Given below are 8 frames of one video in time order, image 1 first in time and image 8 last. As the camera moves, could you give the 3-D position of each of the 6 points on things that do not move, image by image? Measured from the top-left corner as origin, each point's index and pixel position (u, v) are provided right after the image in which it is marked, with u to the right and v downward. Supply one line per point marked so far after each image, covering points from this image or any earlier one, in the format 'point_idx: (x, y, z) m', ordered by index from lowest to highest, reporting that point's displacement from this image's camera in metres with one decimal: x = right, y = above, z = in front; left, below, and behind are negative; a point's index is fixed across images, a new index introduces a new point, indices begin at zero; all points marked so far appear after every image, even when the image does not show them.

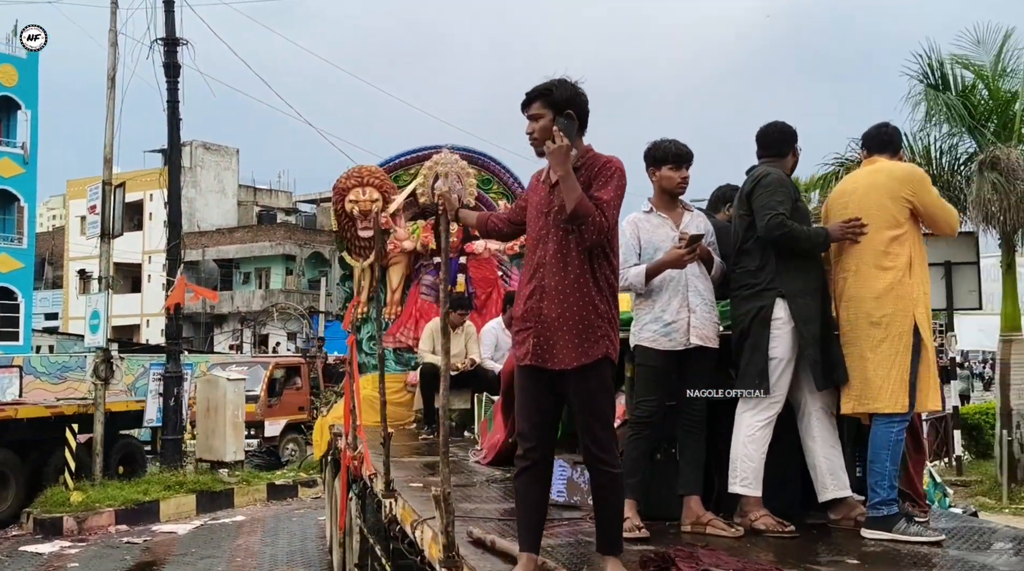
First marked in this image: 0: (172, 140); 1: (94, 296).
0: (-5.6, +2.3, +15.5) m
1: (-5.8, -0.1, +13.1) m
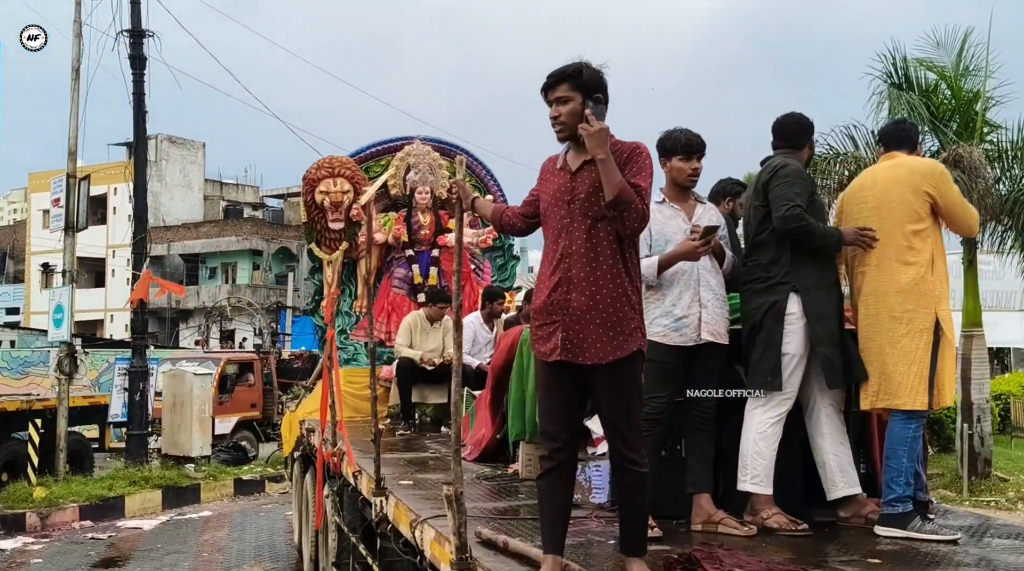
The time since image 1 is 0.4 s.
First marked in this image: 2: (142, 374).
0: (-6.0, +2.4, +15.2) m
1: (-6.1, 0.0, +12.9) m
2: (-5.3, -1.2, +13.4) m
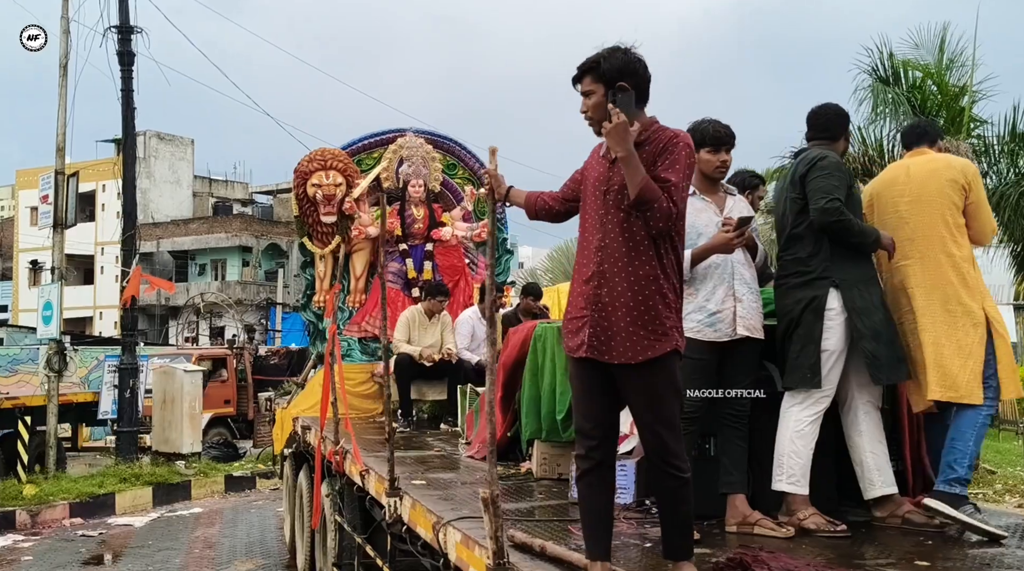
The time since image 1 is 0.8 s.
0: (-6.1, +2.4, +15.1) m
1: (-6.2, 0.0, +12.7) m
2: (-5.3, -1.2, +13.3) m
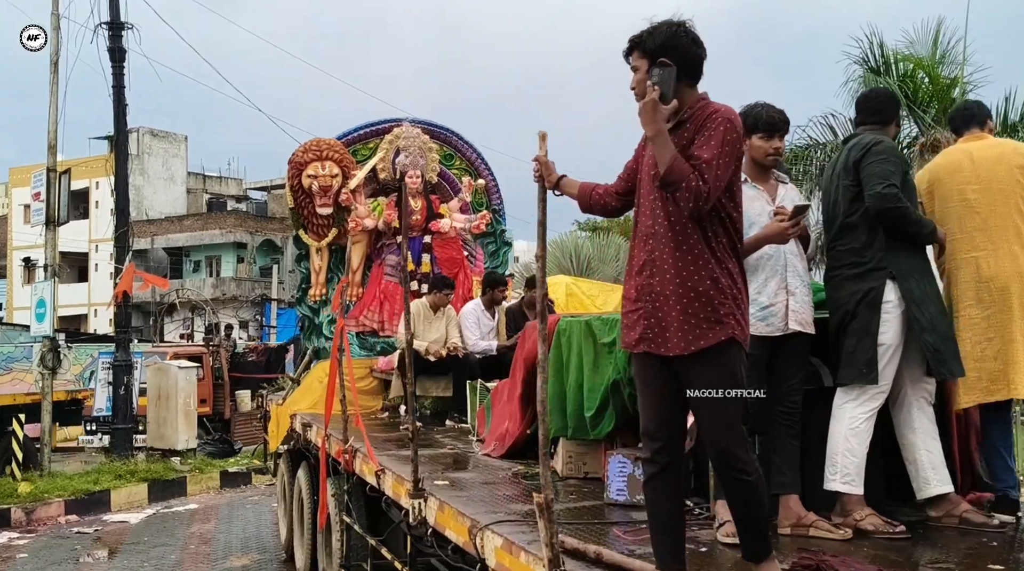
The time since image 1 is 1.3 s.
0: (-6.1, +2.5, +14.9) m
1: (-6.2, 0.0, +12.6) m
2: (-5.3, -1.1, +13.2) m
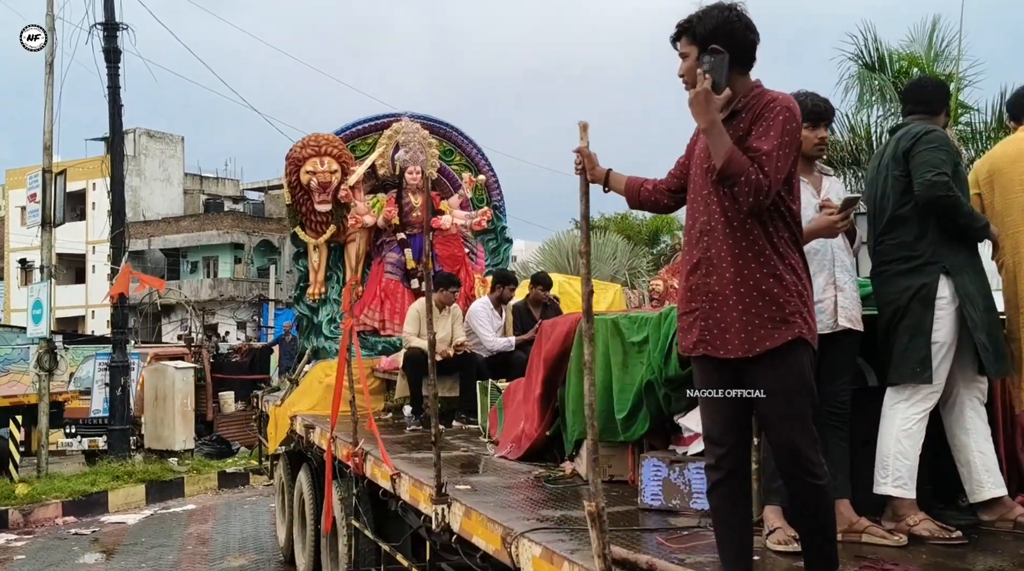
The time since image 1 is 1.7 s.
0: (-6.1, +2.5, +14.9) m
1: (-6.1, 0.0, +12.5) m
2: (-5.2, -1.1, +13.1) m
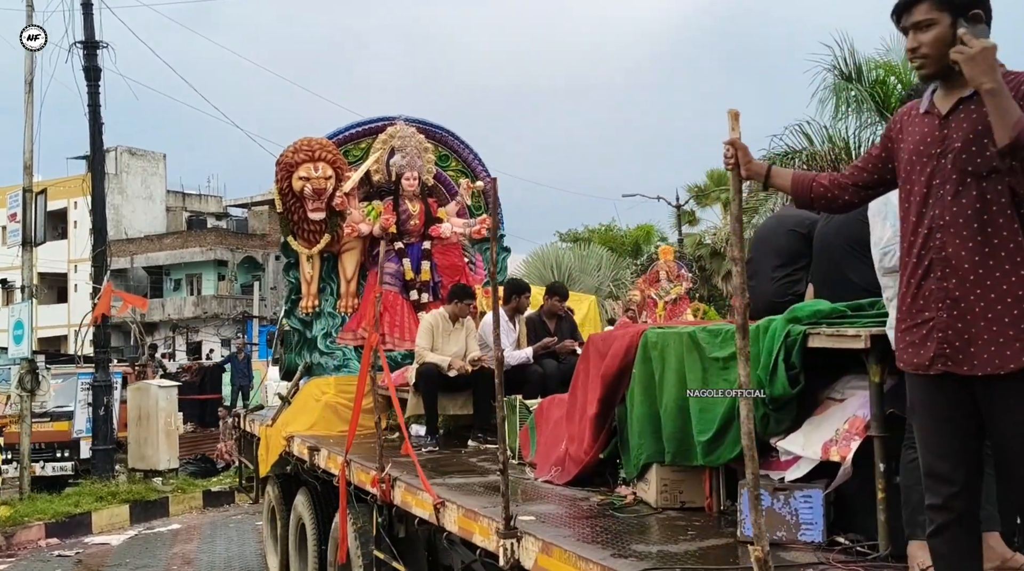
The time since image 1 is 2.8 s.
0: (-6.1, +2.2, +14.5) m
1: (-6.1, -0.2, +12.2) m
2: (-5.2, -1.4, +12.7) m
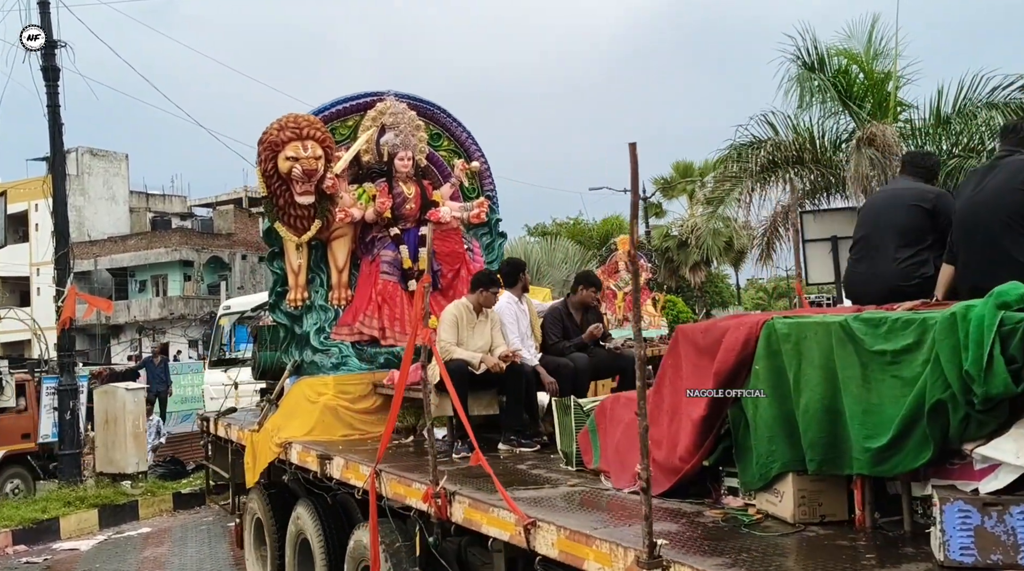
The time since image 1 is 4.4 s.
0: (-6.3, +2.2, +13.5) m
1: (-6.1, -0.2, +11.2) m
2: (-5.2, -1.3, +11.8) m
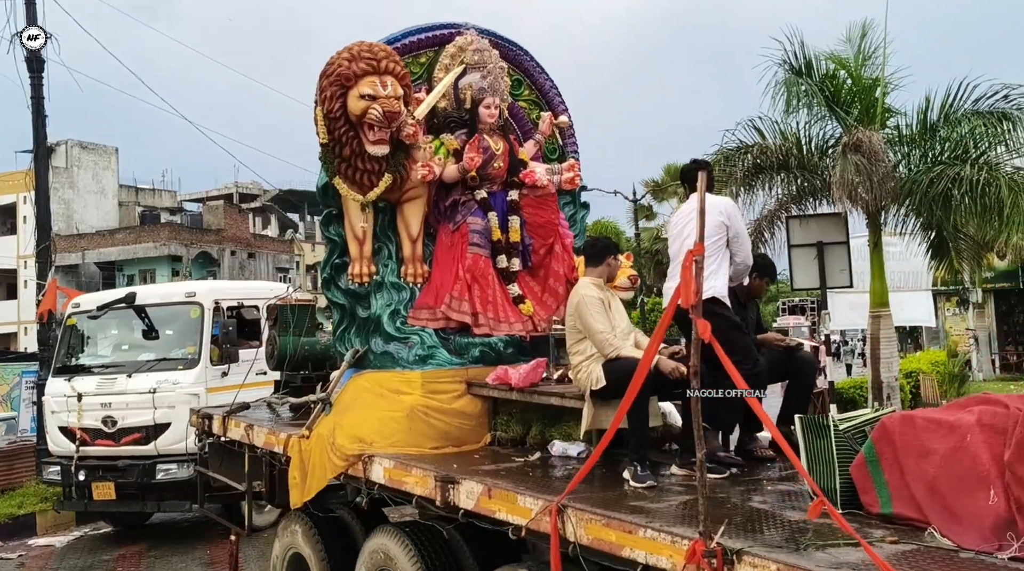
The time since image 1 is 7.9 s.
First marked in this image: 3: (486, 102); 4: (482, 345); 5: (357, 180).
0: (-5.6, +2.4, +12.1) m
1: (-5.4, 0.0, +9.8) m
2: (-4.6, -1.1, +10.4) m
3: (-0.2, +1.3, +7.0) m
4: (-0.3, -0.4, +6.6) m
5: (-1.0, +0.6, +6.7) m
